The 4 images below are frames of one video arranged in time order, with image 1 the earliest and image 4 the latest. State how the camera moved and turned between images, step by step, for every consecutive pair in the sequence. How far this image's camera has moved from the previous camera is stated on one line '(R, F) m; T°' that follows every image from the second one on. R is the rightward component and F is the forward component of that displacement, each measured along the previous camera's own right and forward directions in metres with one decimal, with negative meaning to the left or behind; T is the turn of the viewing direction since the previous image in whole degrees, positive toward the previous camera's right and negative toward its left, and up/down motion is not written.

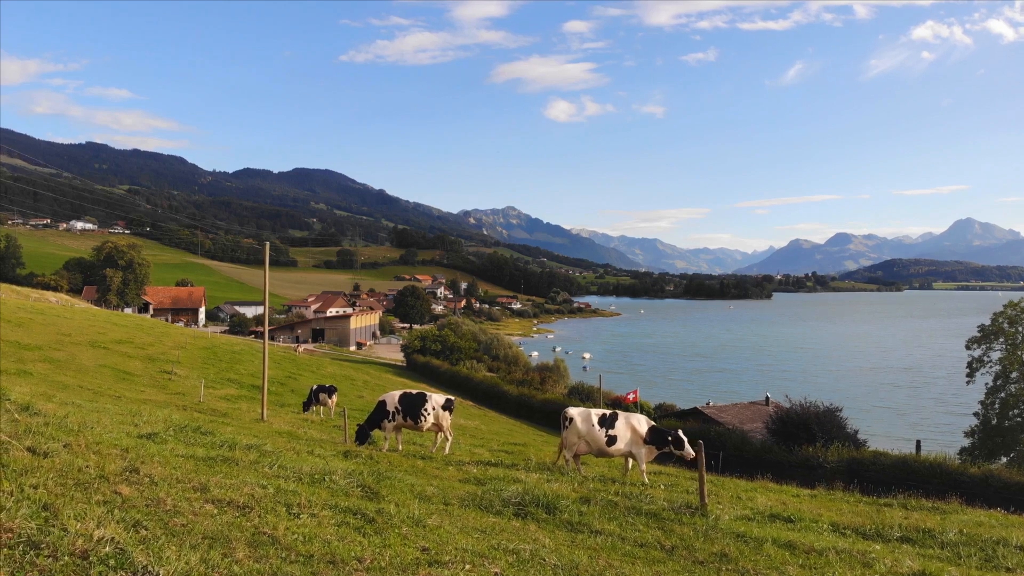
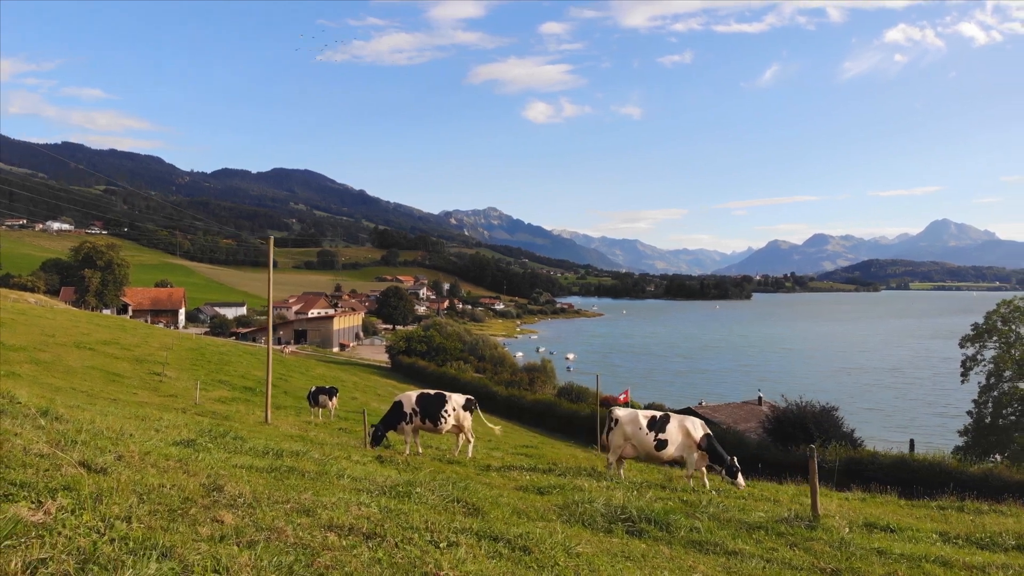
(-1.6, +1.2) m; +1°
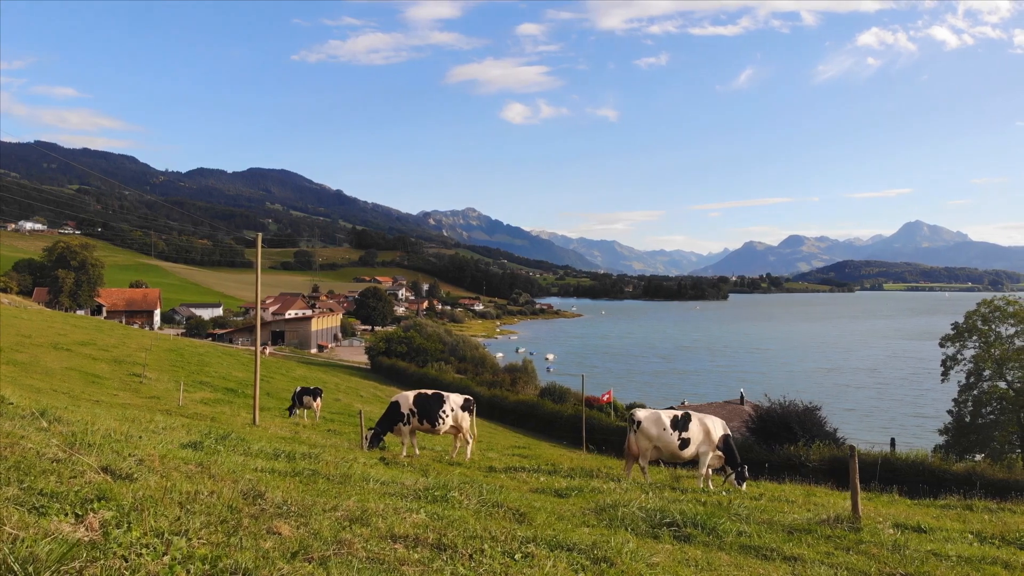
(-0.7, +0.5) m; +2°
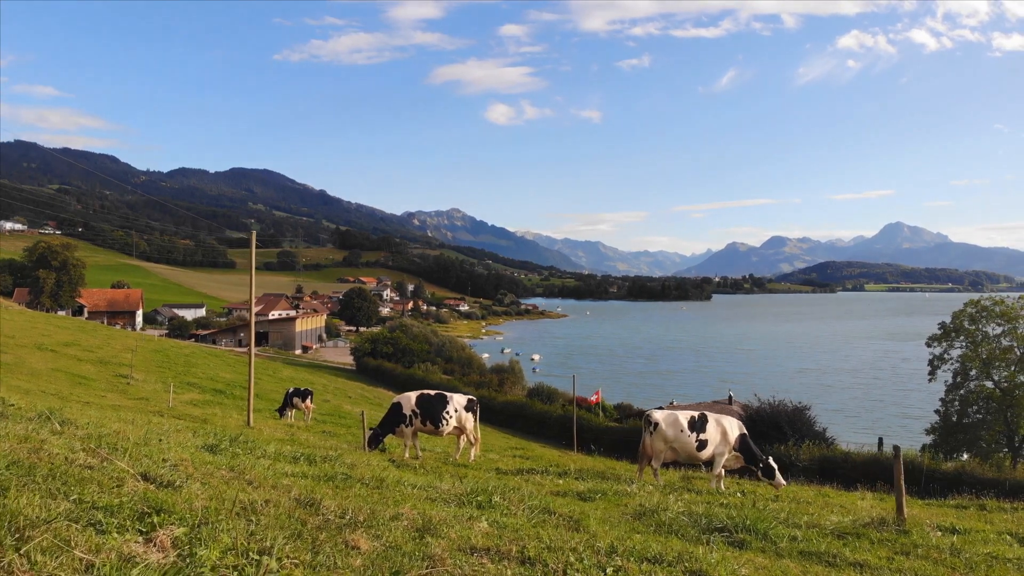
(-0.7, +0.4) m; +1°
